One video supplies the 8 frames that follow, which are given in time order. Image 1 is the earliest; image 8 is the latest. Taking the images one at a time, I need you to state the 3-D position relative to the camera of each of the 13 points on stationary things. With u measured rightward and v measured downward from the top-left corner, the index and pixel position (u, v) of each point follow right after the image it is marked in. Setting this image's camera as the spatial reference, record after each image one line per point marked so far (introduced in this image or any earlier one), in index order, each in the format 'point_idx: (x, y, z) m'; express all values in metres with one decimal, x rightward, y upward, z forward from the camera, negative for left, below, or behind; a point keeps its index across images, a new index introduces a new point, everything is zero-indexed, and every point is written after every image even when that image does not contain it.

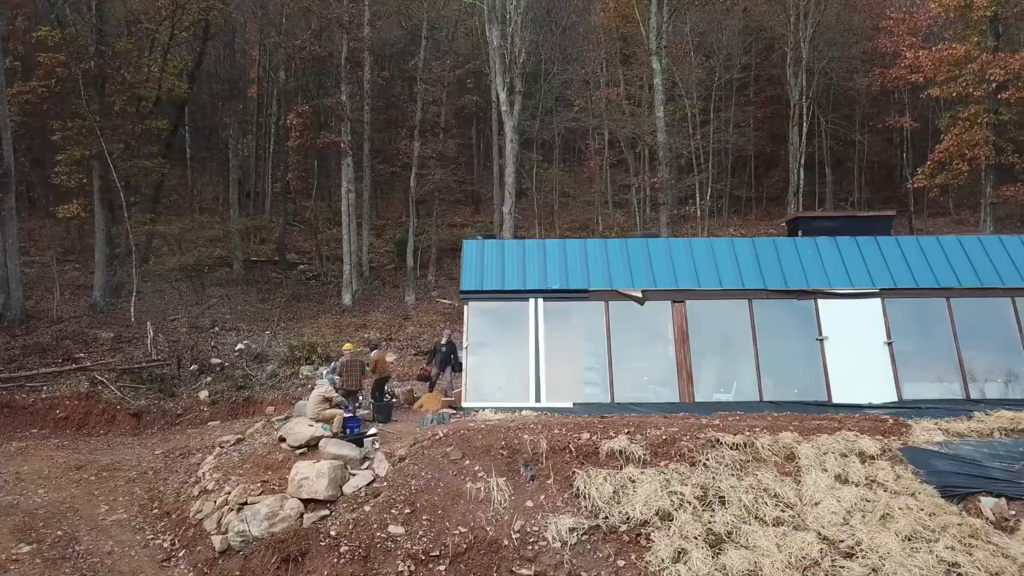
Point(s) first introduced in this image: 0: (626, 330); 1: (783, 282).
0: (+1.7, -0.6, +12.4) m
1: (+4.2, +0.1, +12.6) m
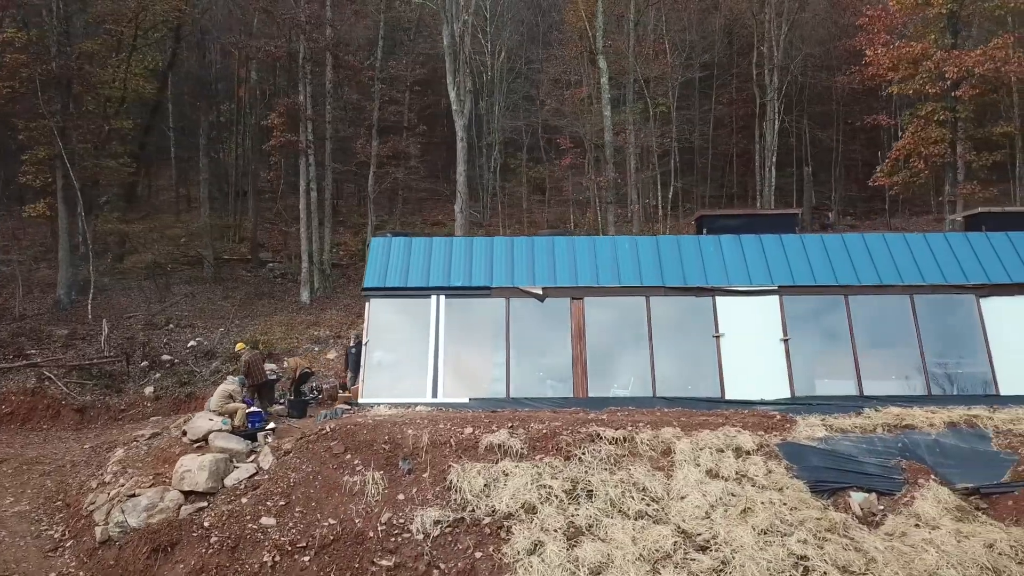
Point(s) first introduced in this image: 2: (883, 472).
0: (+0.1, -0.6, +12.6) m
1: (+2.7, +0.1, +12.7) m
2: (+4.7, -2.3, +10.3) m
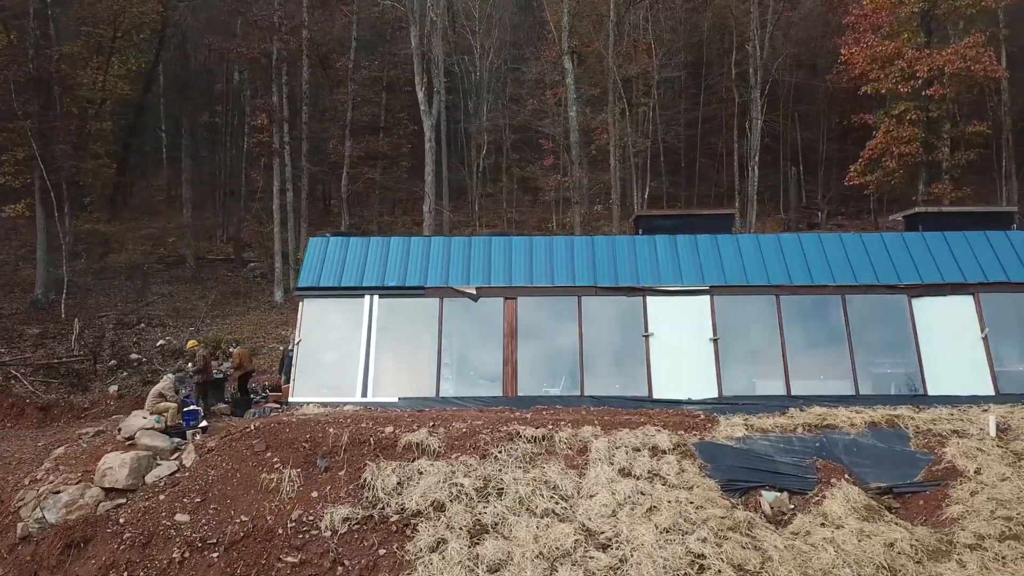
0: (-0.9, -0.6, +12.7) m
1: (+1.6, +0.1, +12.8) m
2: (+3.7, -2.4, +10.3) m
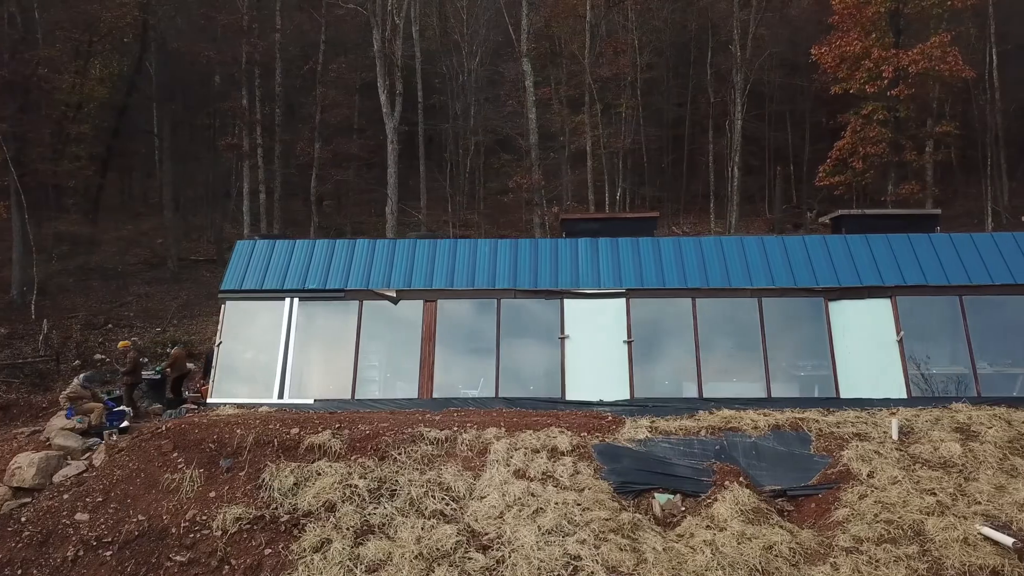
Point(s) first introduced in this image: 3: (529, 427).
0: (-2.2, -0.6, +12.8) m
1: (+0.4, +0.1, +12.9) m
2: (+2.3, -2.4, +10.4) m
3: (+0.2, -1.9, +11.2) m
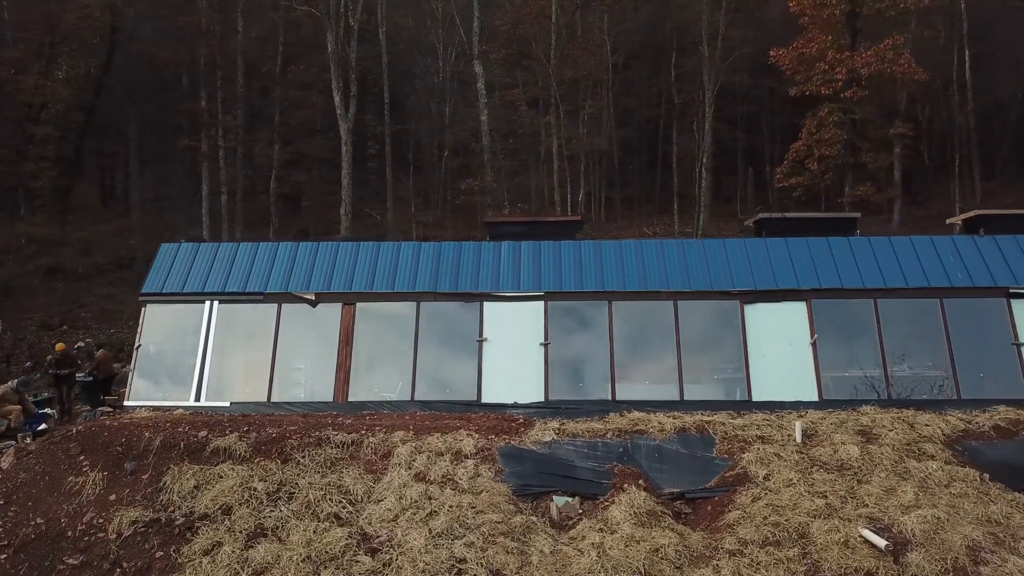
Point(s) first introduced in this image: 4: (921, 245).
0: (-3.5, -0.7, +12.9) m
1: (-0.9, +0.1, +12.9) m
2: (+1.0, -2.4, +10.4) m
3: (-1.0, -2.0, +11.3) m
4: (+6.6, +0.7, +12.9) m
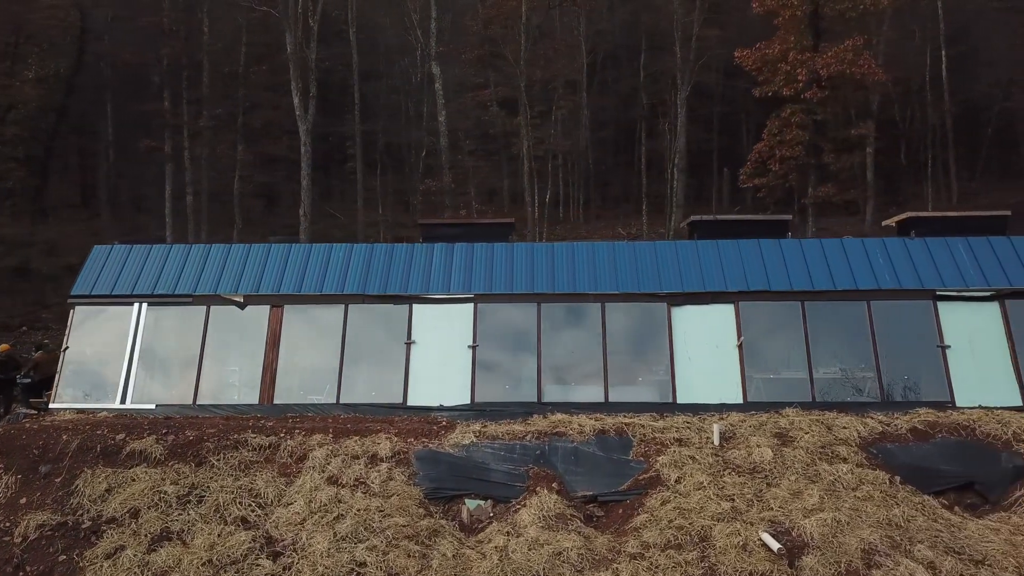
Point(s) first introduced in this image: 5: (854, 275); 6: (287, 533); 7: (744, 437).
0: (-4.6, -0.7, +12.8) m
1: (-2.1, 0.0, +12.9) m
2: (-0.1, -2.5, +10.4) m
3: (-2.2, -2.0, +11.2) m
4: (+5.4, +0.7, +12.9) m
5: (+5.4, +0.2, +12.6) m
6: (-2.7, -2.9, +9.5) m
7: (+3.1, -2.0, +10.9) m
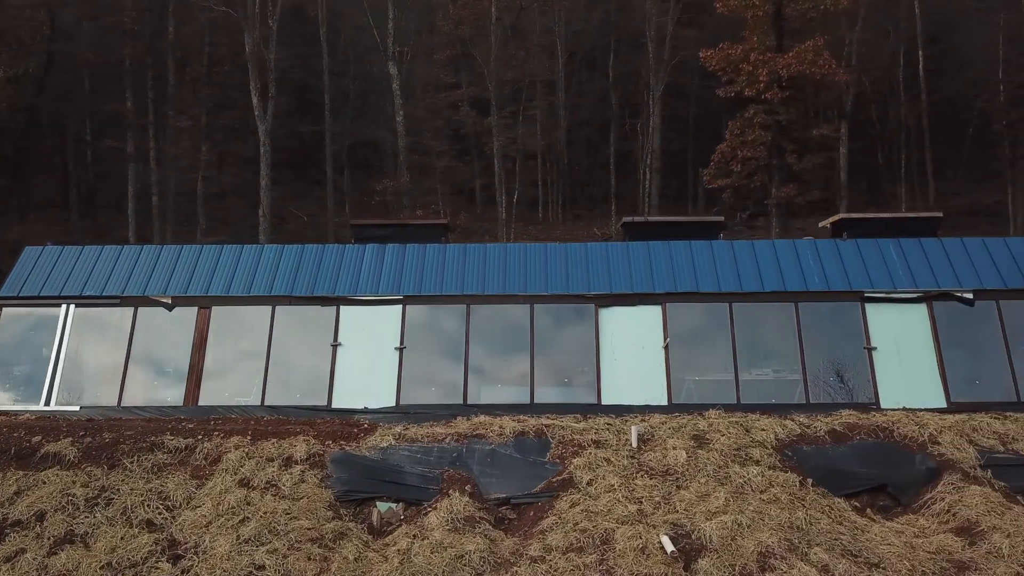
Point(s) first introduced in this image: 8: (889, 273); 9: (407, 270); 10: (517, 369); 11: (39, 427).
0: (-5.7, -0.7, +12.8) m
1: (-3.2, 0.0, +12.9) m
2: (-1.2, -2.5, +10.4) m
3: (-3.3, -2.1, +11.2) m
4: (+4.3, +0.6, +12.9) m
5: (+4.2, +0.2, +12.6) m
6: (-3.8, -2.9, +9.4) m
7: (+2.0, -2.0, +10.9) m
8: (+5.9, +0.2, +12.5) m
9: (-1.7, +0.3, +13.0) m
10: (+0.1, -1.3, +12.4) m
11: (-6.7, -2.0, +11.4) m
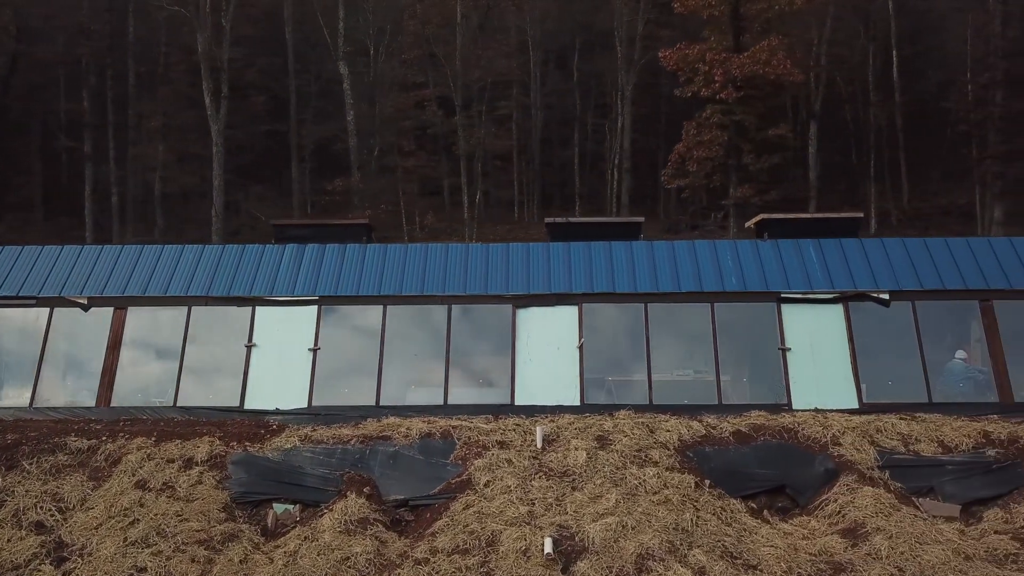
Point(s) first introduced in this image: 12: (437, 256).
0: (-7.0, -0.7, +12.7) m
1: (-4.5, 0.0, +12.8) m
2: (-2.5, -2.5, +10.3) m
3: (-4.6, -2.1, +11.1) m
4: (+3.0, +0.6, +12.8) m
5: (+2.9, +0.2, +12.6) m
6: (-5.1, -2.9, +9.4) m
7: (+0.7, -2.1, +10.9) m
8: (+4.6, +0.2, +12.5) m
9: (-3.0, +0.3, +13.0) m
10: (-1.2, -1.3, +12.4) m
11: (-8.0, -2.0, +11.4) m
12: (-1.2, +0.5, +13.0) m
